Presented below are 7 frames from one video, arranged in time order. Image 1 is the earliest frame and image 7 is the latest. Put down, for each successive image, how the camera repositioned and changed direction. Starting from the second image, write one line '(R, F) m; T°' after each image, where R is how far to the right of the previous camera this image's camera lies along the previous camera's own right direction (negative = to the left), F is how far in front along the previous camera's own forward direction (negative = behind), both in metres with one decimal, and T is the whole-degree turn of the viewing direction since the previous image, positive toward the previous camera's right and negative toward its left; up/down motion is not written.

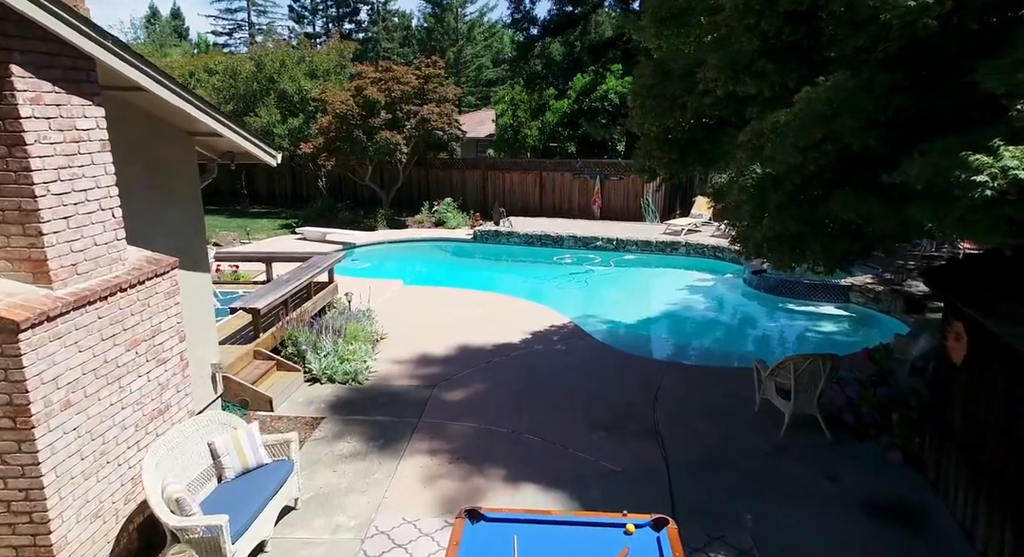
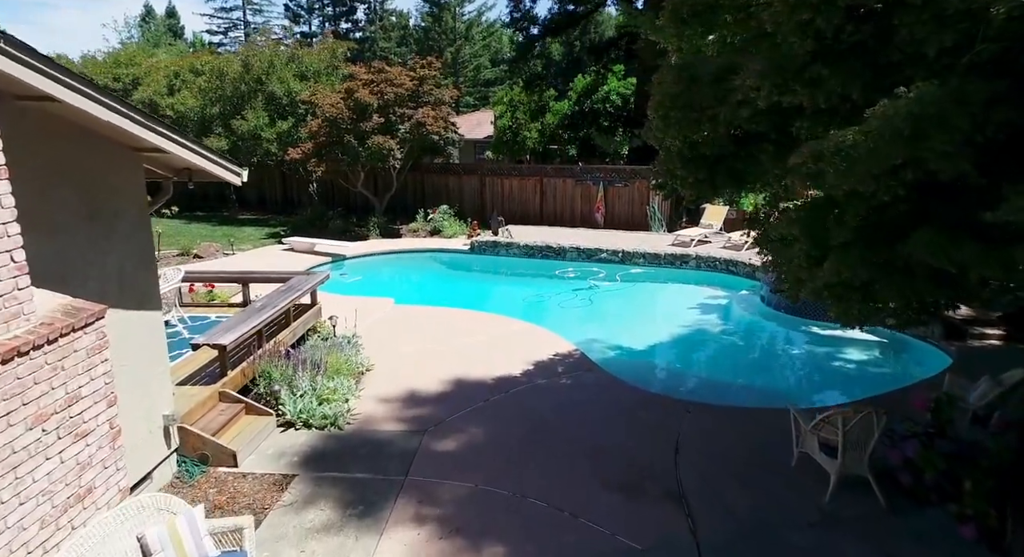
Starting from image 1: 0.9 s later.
(0.0, +0.8) m; 0°
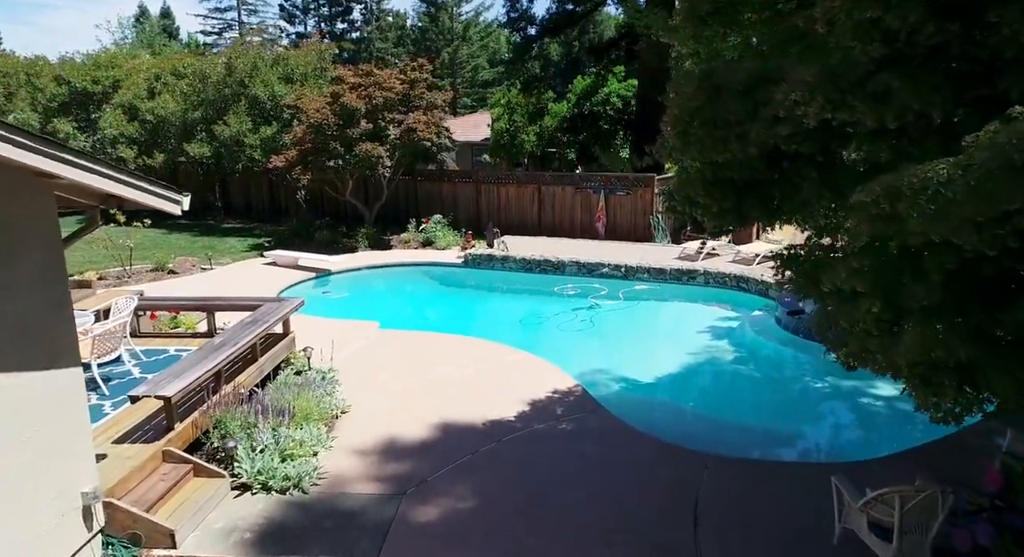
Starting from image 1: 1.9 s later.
(+0.1, +0.8) m; 0°
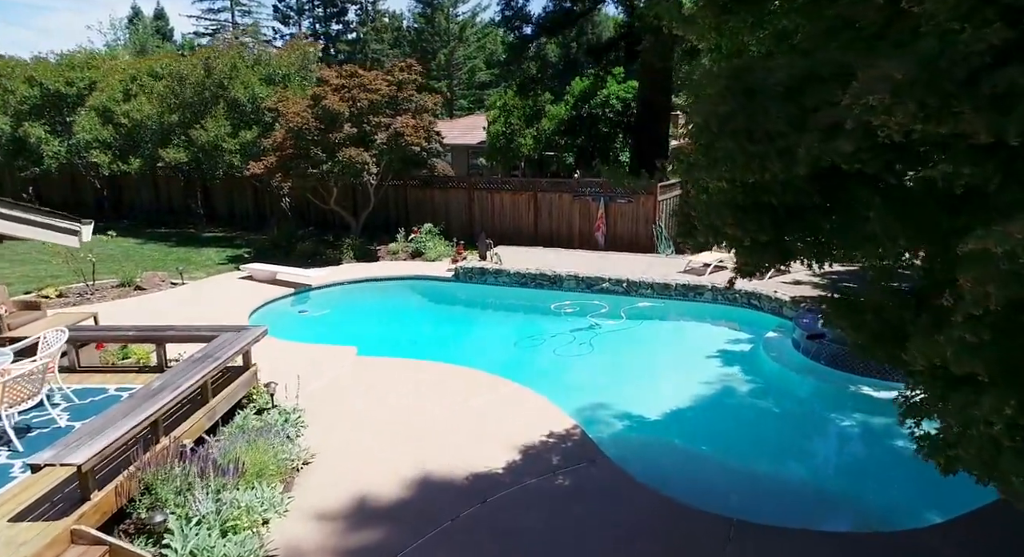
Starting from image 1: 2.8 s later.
(+0.1, +0.8) m; 0°
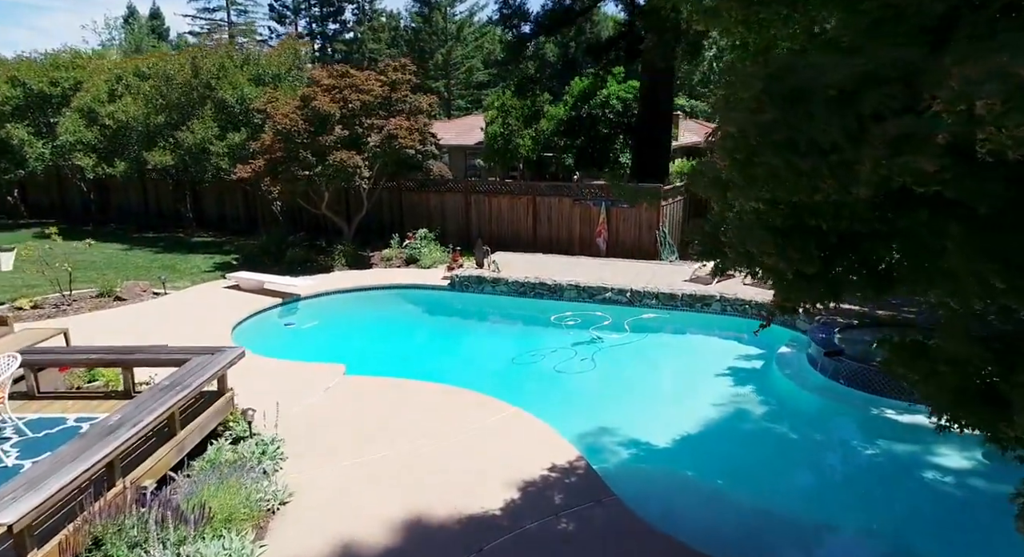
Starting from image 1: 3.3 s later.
(0.0, +0.5) m; 0°
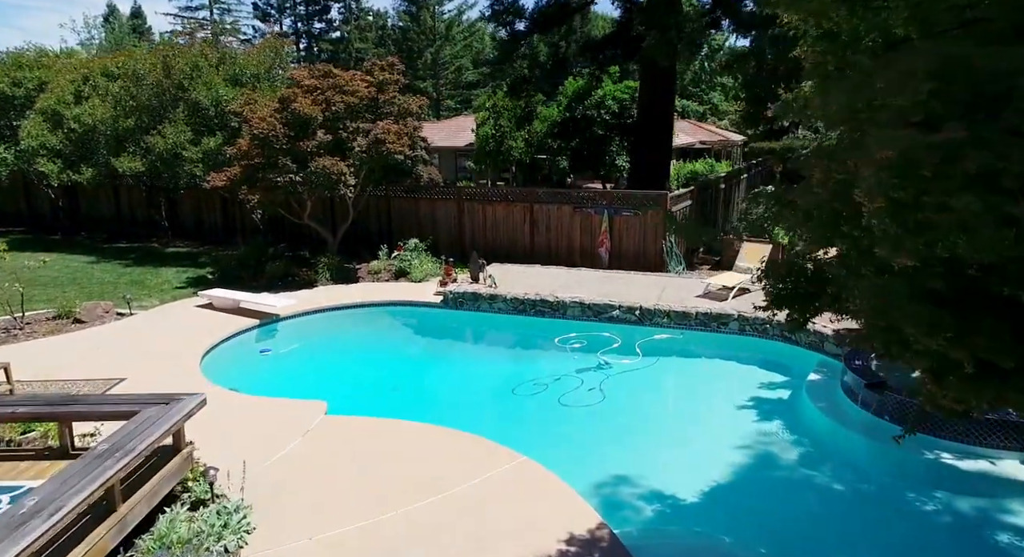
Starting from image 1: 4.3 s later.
(-0.2, +0.9) m; +1°
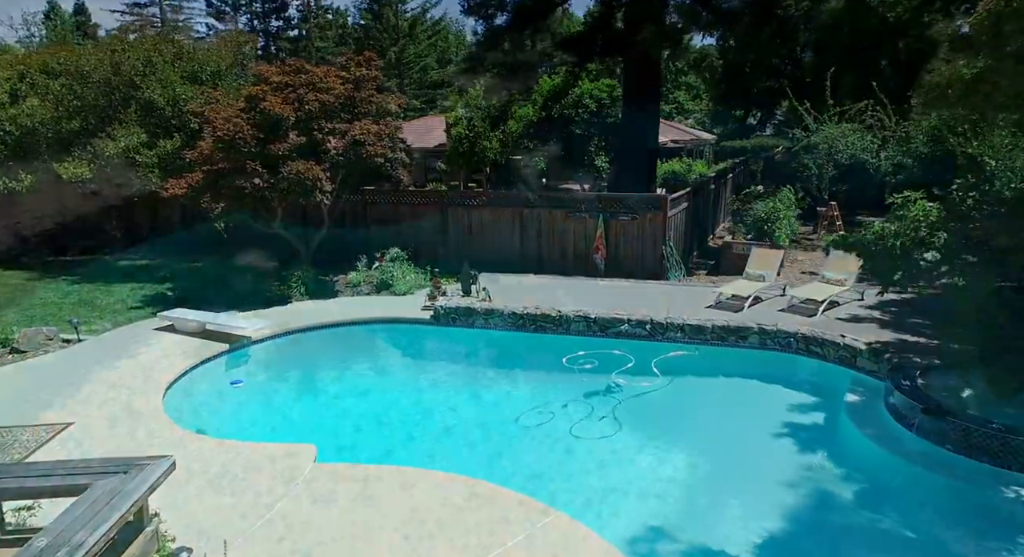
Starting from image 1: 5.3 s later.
(-0.5, +0.8) m; +3°
